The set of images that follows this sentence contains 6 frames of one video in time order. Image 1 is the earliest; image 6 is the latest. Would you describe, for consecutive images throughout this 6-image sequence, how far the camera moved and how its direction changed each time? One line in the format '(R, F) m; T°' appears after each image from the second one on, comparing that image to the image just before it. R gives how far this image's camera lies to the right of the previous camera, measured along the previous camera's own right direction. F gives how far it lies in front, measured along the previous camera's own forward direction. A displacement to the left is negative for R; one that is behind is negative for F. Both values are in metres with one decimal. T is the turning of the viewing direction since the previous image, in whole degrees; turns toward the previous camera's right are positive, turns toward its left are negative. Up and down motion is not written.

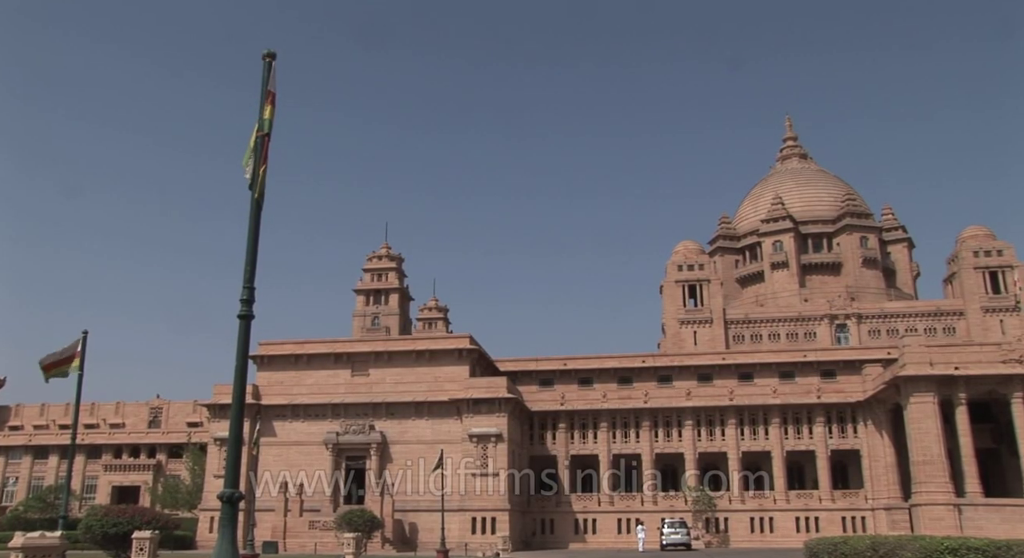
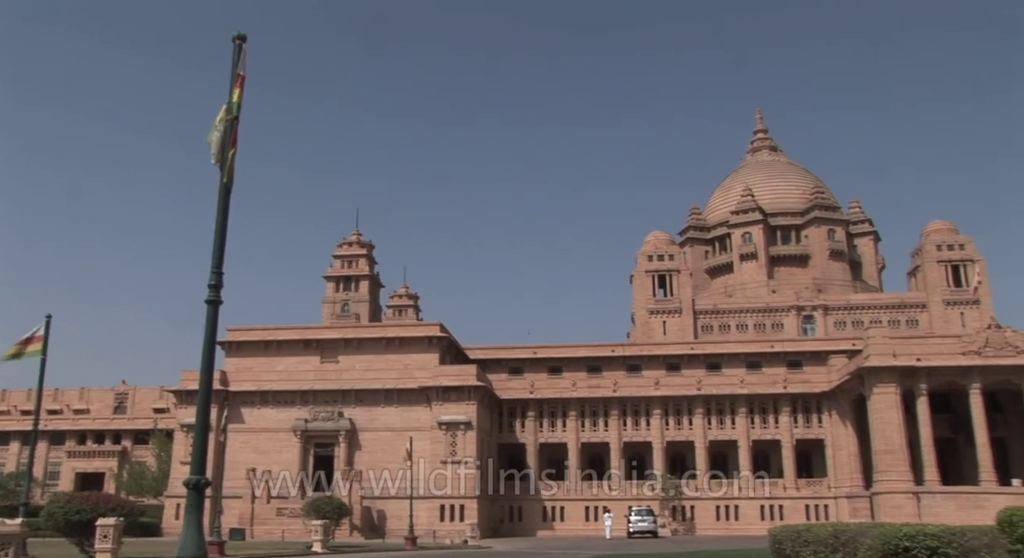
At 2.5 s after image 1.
(+4.6, -3.5) m; +2°
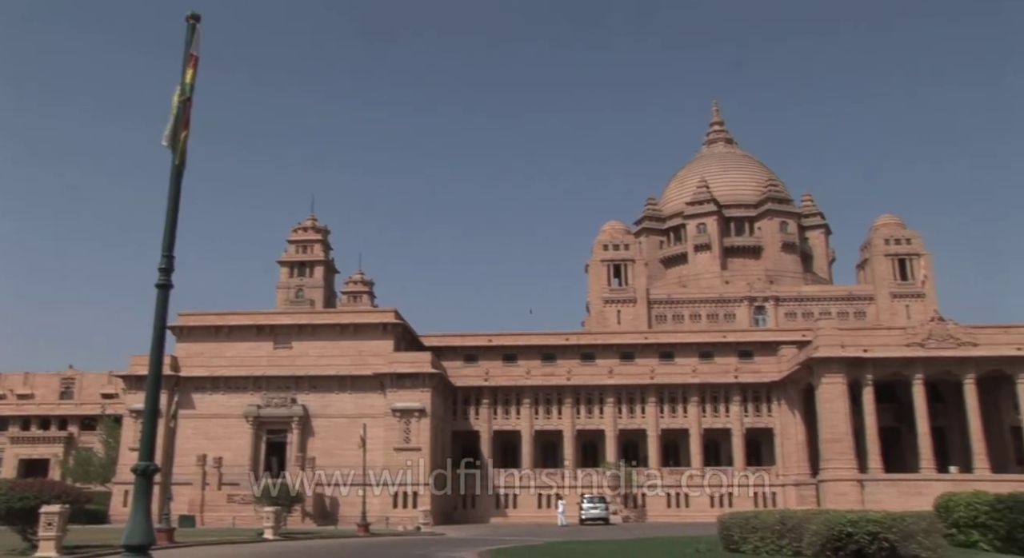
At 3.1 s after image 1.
(0.0, -0.2) m; +3°
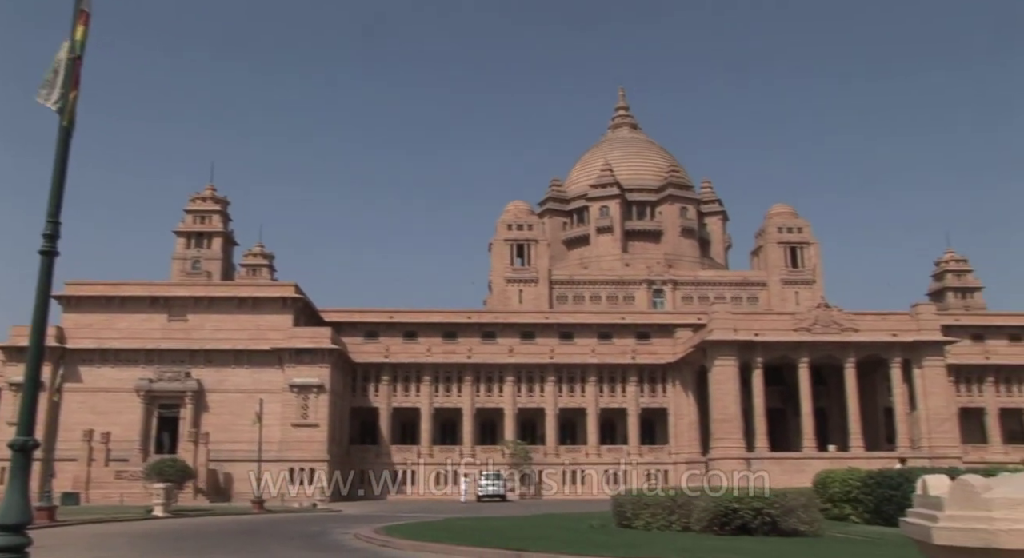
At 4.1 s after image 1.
(0.0, -0.1) m; +6°
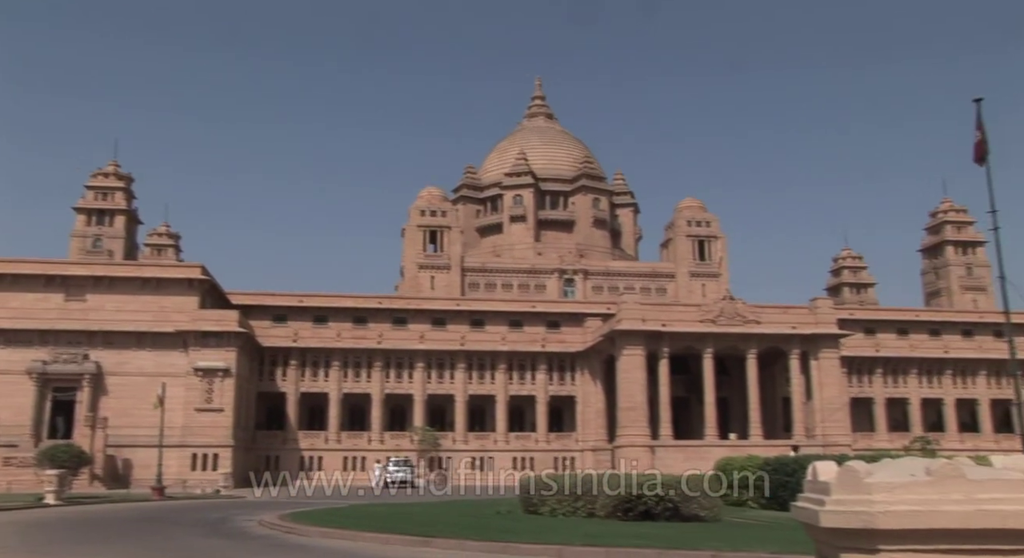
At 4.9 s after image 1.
(0.0, -0.1) m; +6°
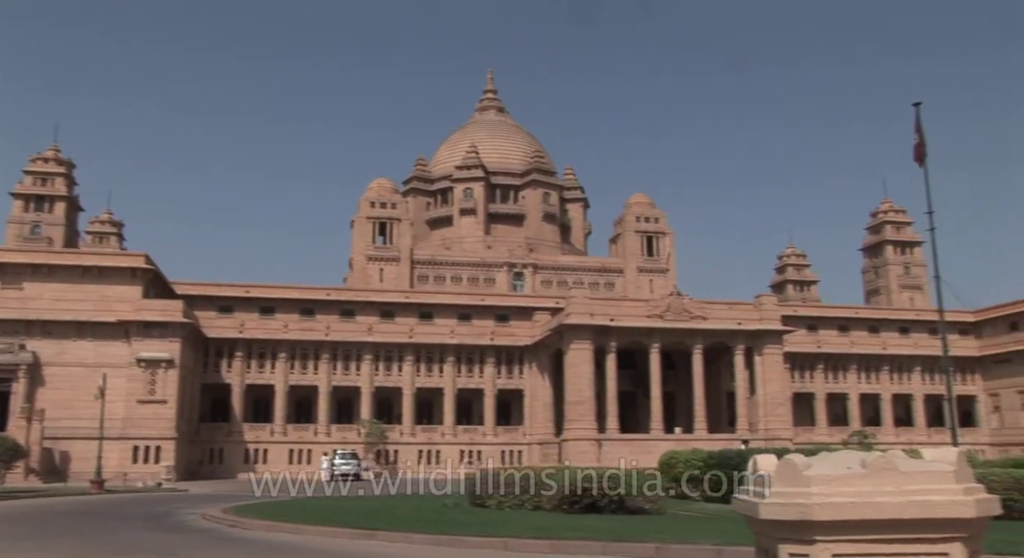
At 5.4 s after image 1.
(0.0, -0.1) m; +3°
